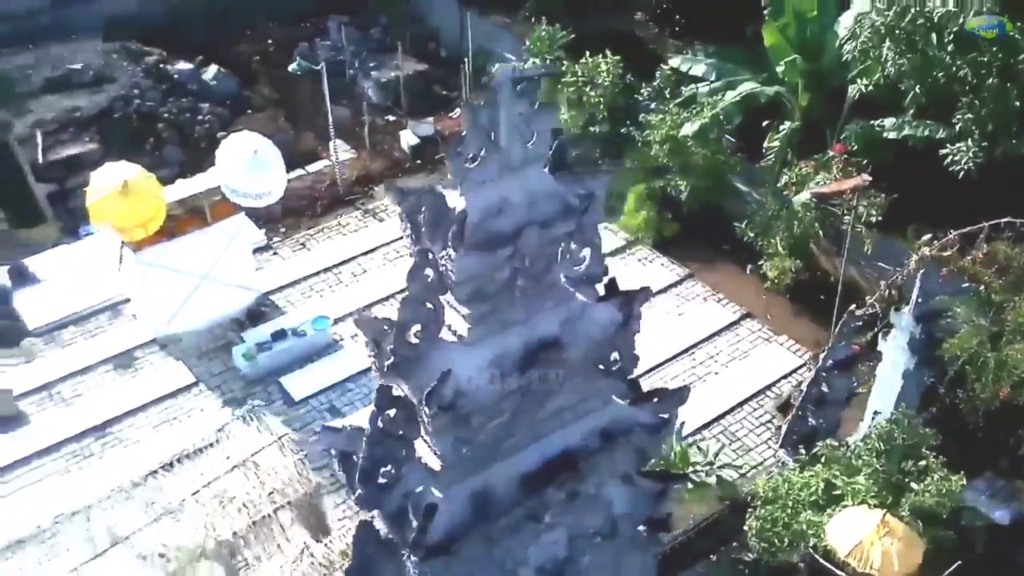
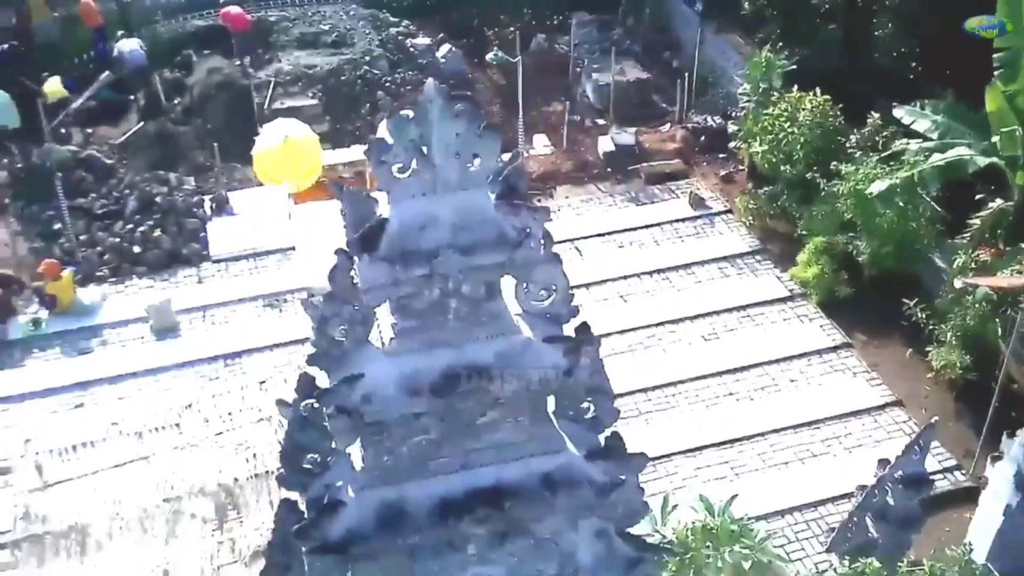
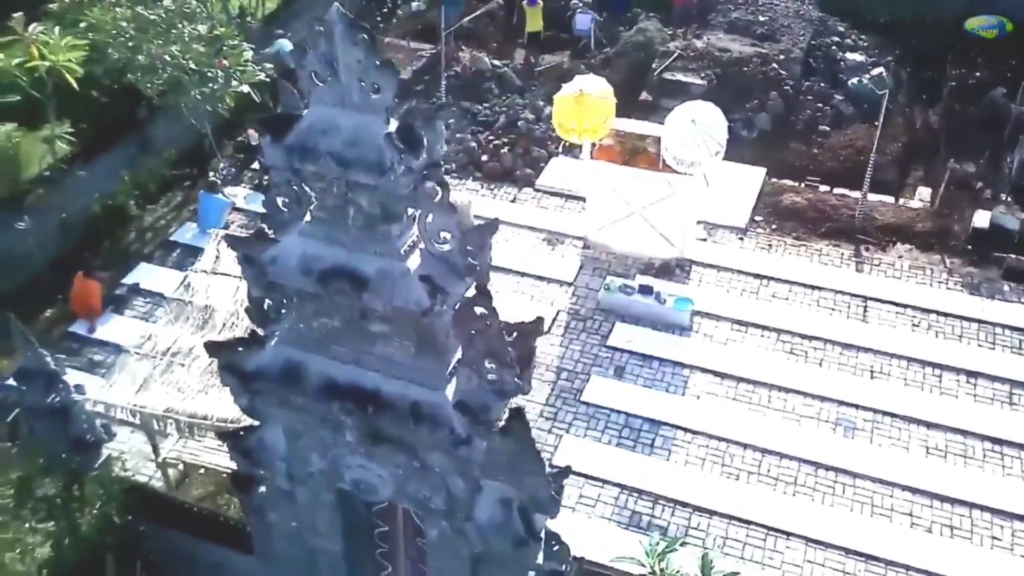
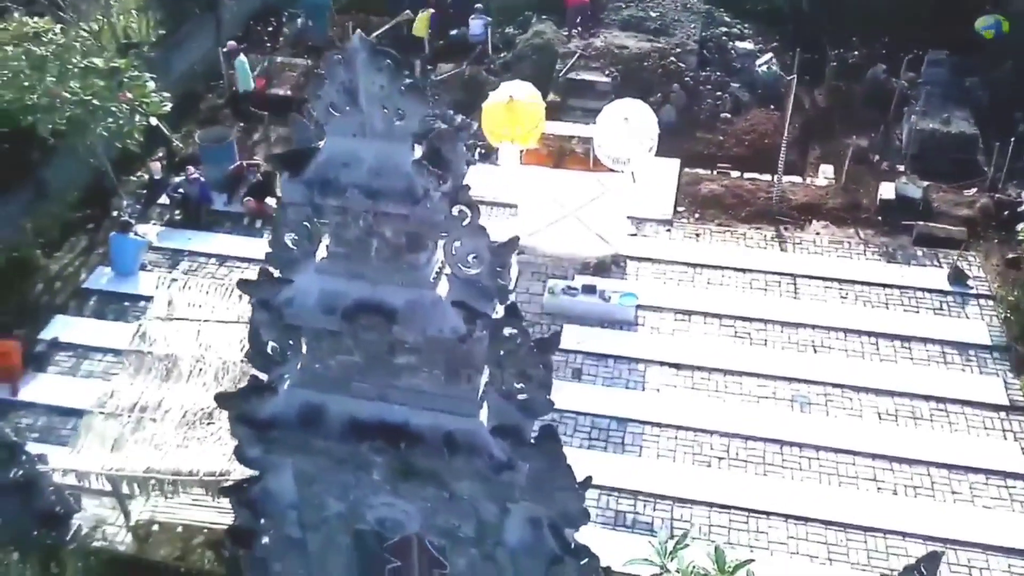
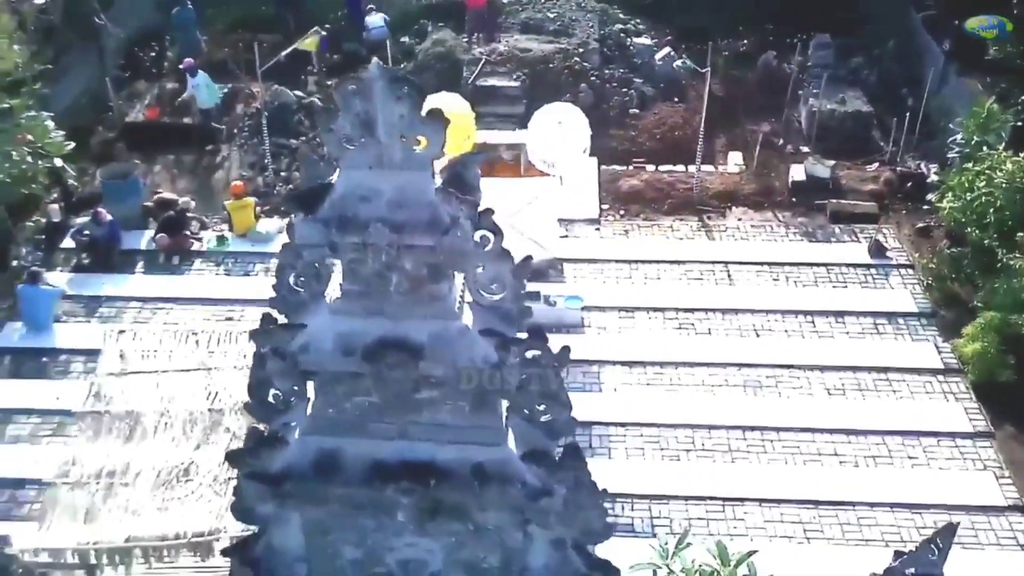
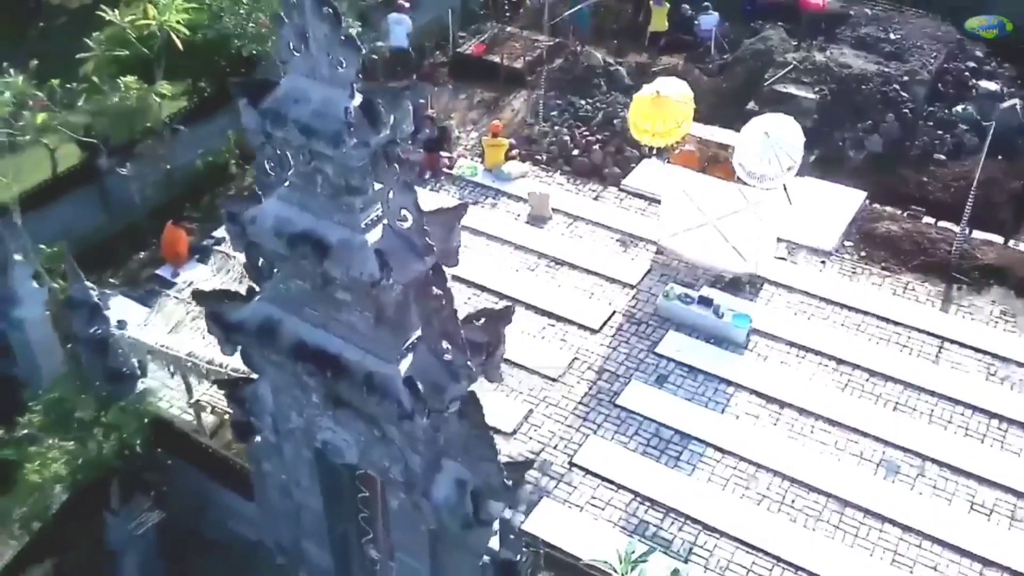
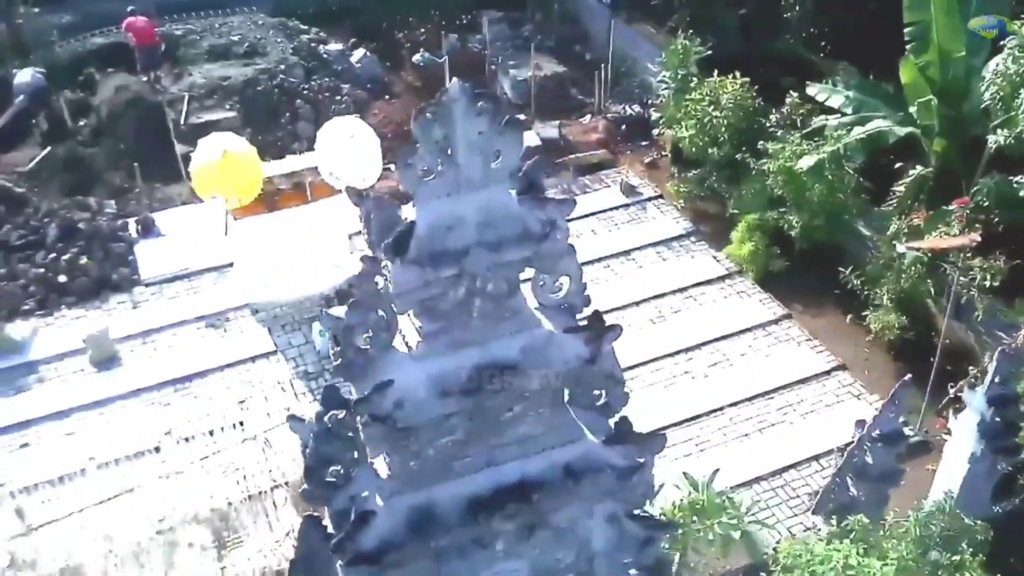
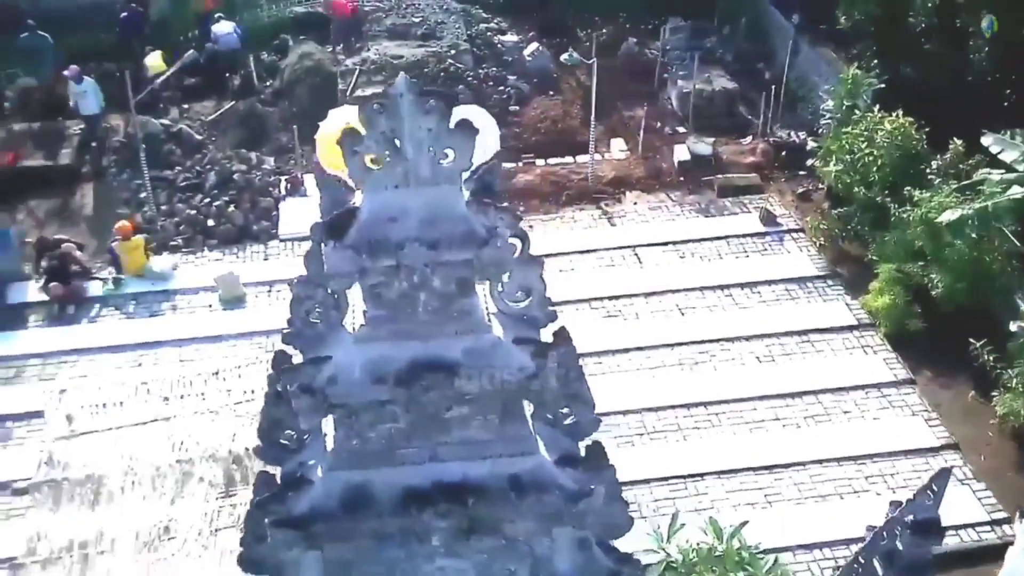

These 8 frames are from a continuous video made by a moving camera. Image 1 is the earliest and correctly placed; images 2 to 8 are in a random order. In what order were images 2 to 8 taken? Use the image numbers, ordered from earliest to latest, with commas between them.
7, 2, 8, 5, 4, 3, 6
